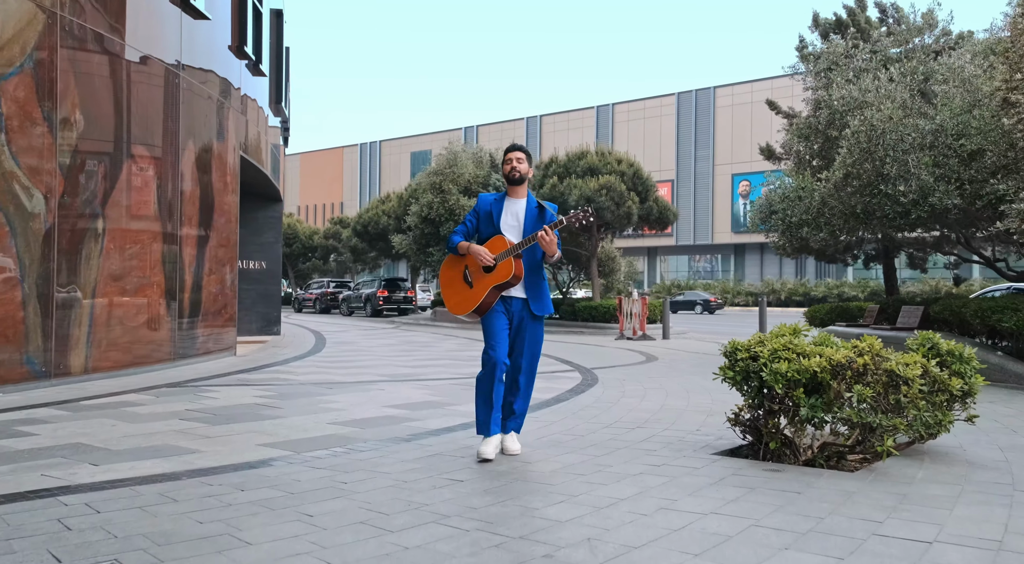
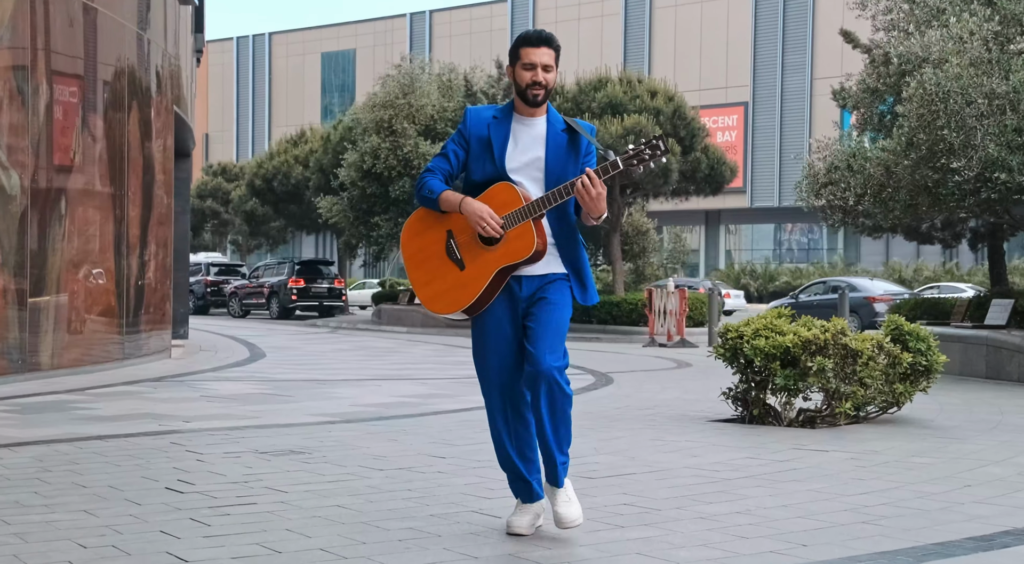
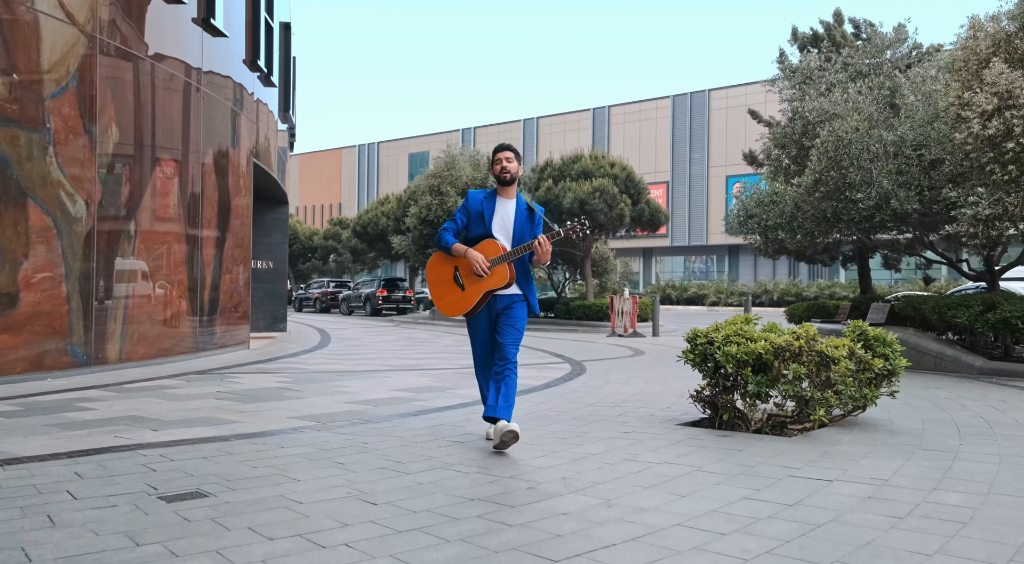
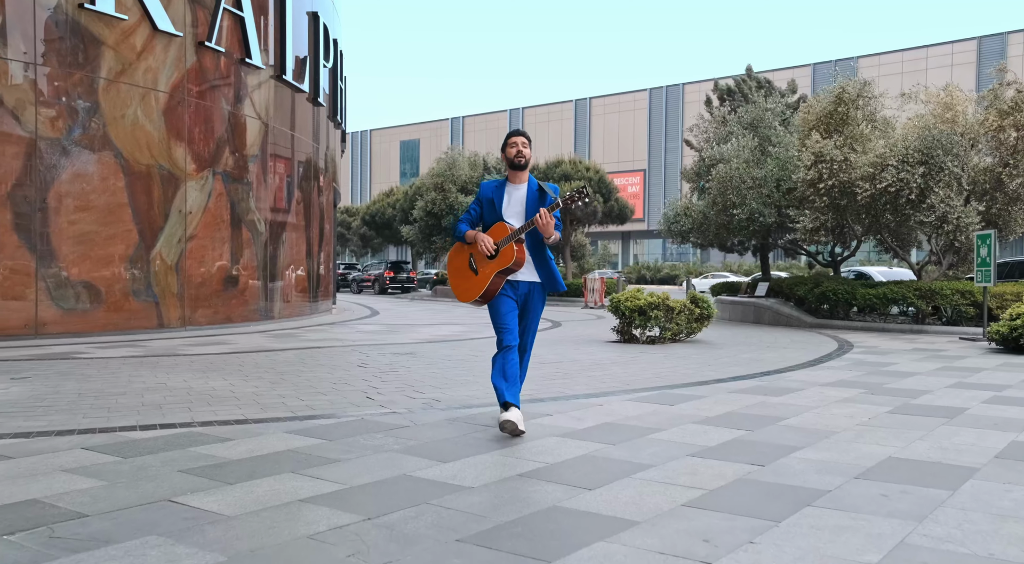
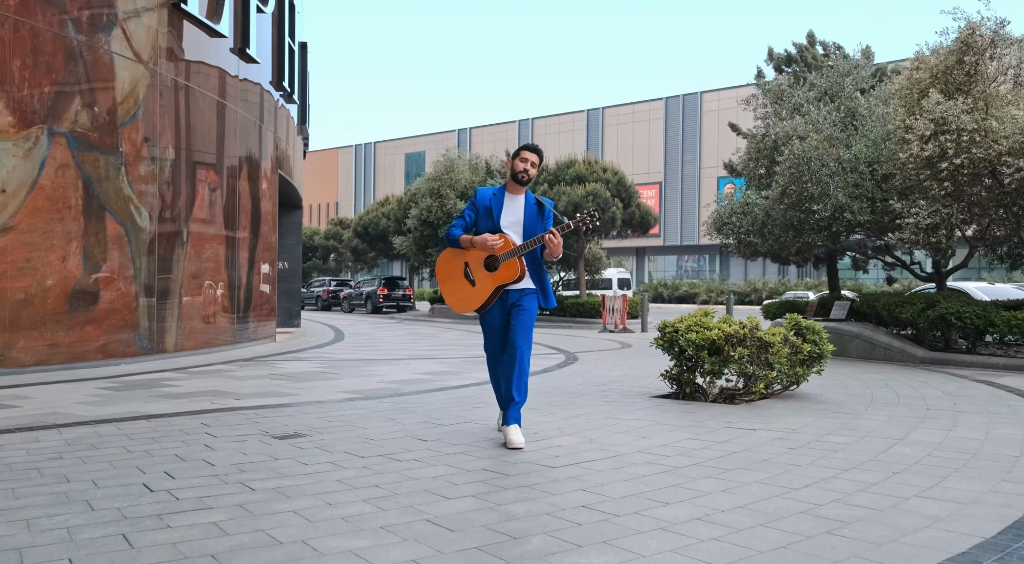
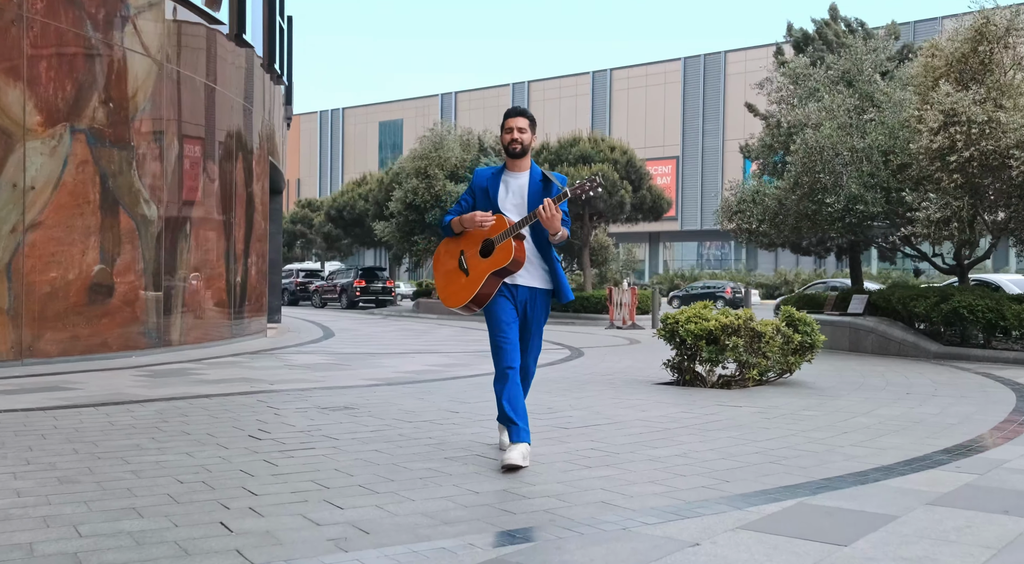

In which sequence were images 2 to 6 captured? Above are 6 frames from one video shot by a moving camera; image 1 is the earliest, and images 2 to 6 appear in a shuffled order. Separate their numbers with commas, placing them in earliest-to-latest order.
3, 5, 6, 2, 4
